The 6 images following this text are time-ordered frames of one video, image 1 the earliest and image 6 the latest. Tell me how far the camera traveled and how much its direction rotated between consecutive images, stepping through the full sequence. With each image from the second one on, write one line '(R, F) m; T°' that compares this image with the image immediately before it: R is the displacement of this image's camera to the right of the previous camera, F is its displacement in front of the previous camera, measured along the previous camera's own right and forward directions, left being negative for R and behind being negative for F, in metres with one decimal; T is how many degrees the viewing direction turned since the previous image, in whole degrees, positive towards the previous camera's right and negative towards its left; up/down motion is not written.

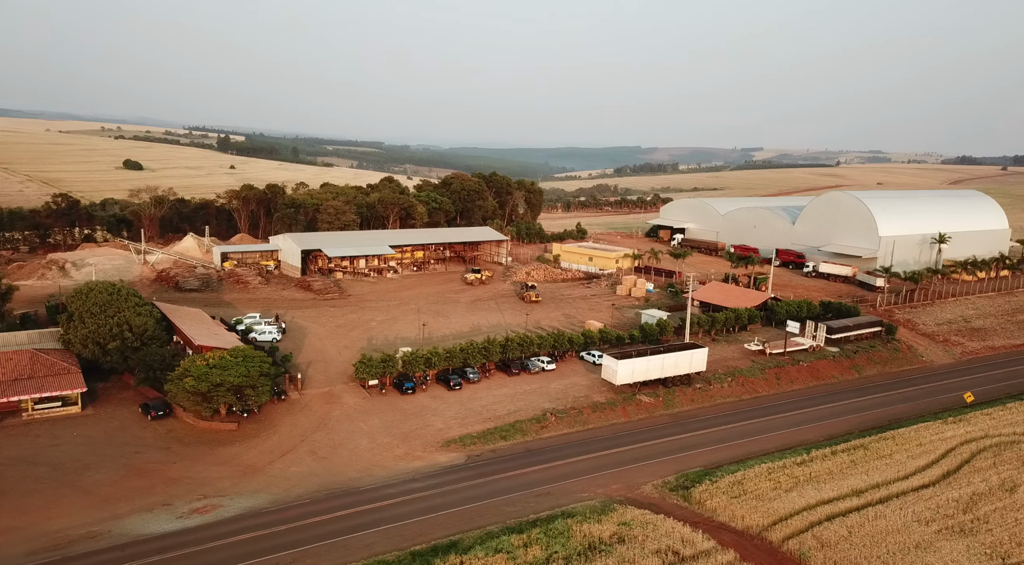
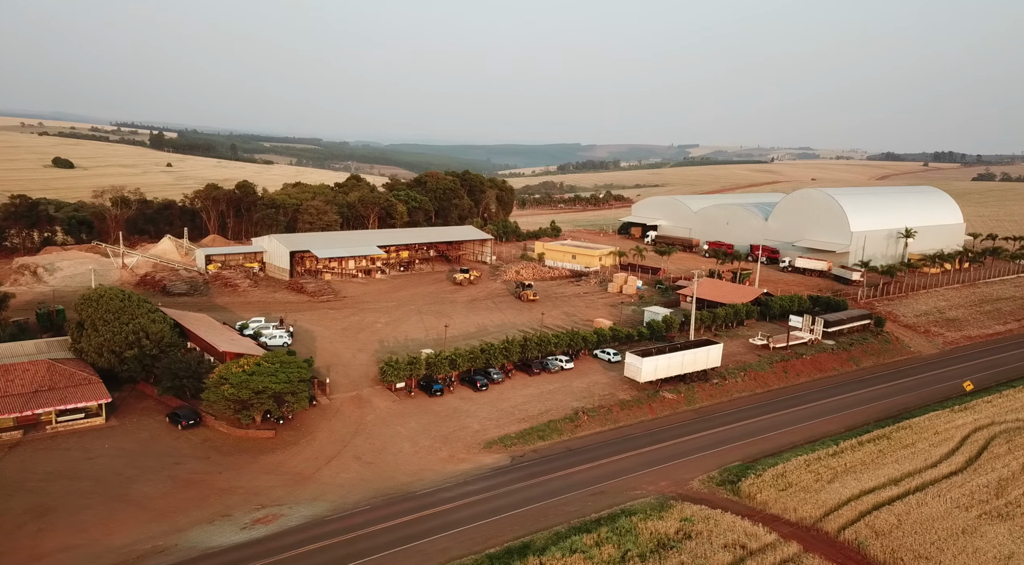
(-3.3, +0.1) m; +4°
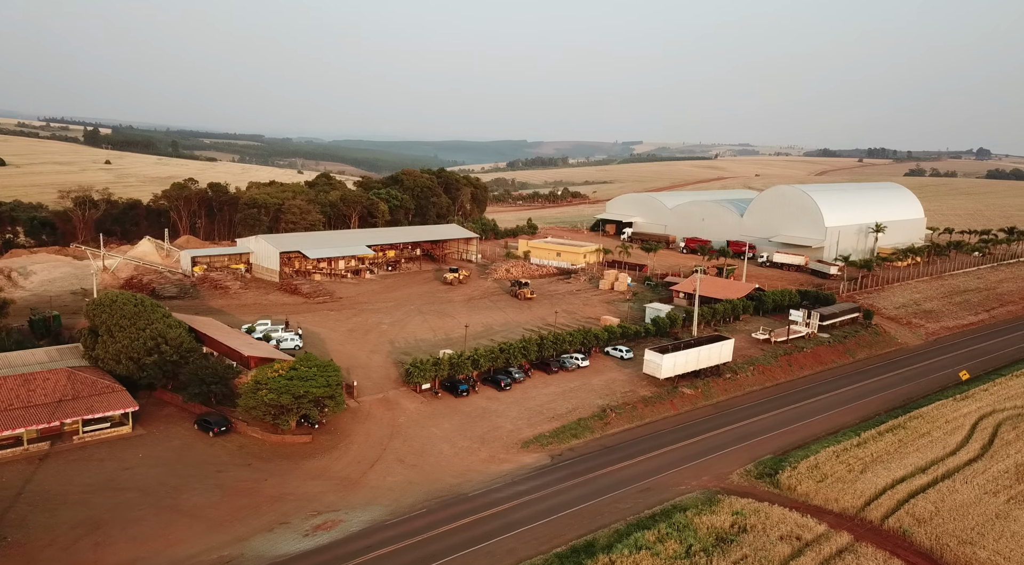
(-3.0, 0.0) m; +3°
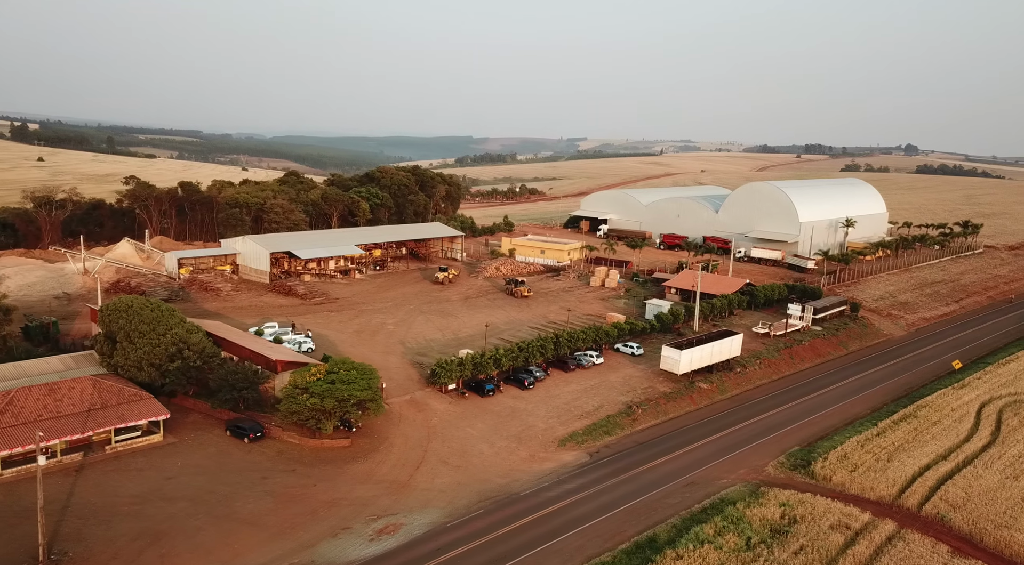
(-3.0, 0.0) m; +3°
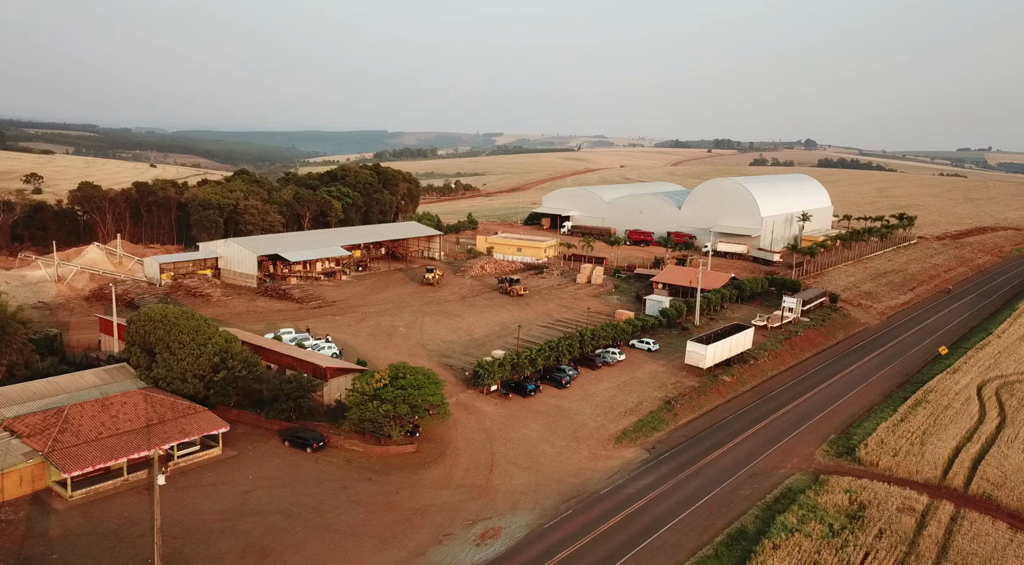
(-4.7, -0.1) m; +5°
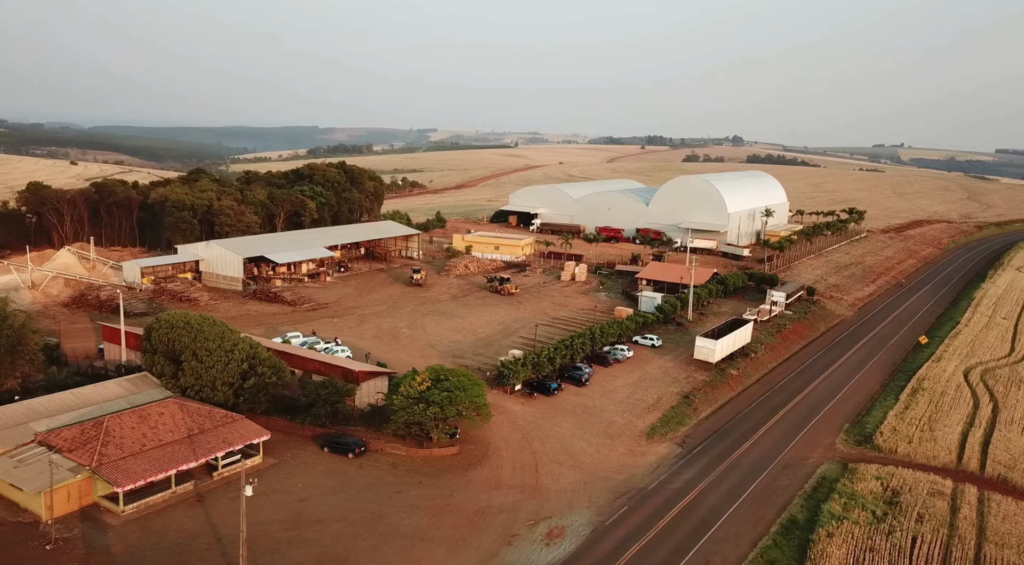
(-3.3, -0.1) m; +4°
